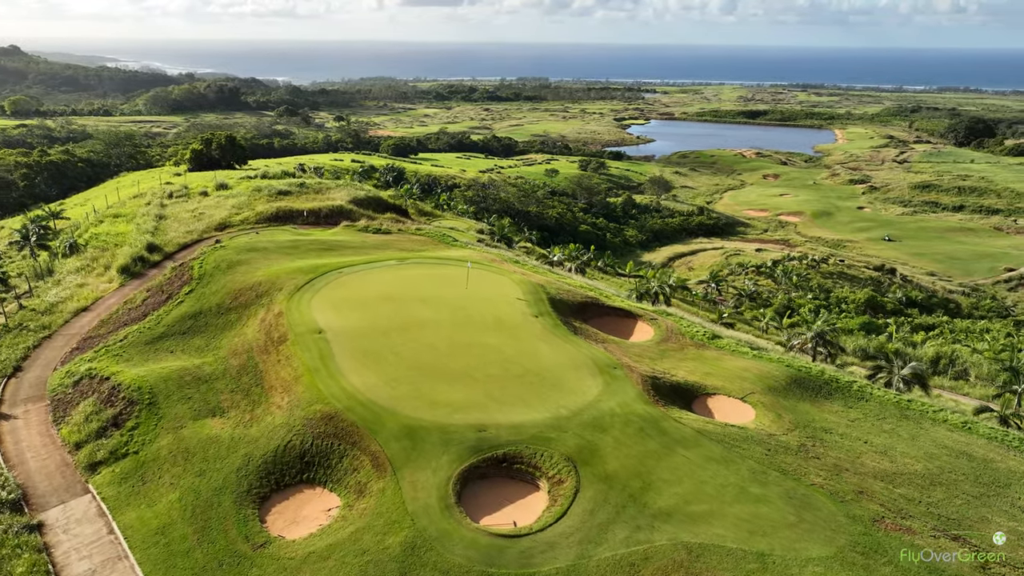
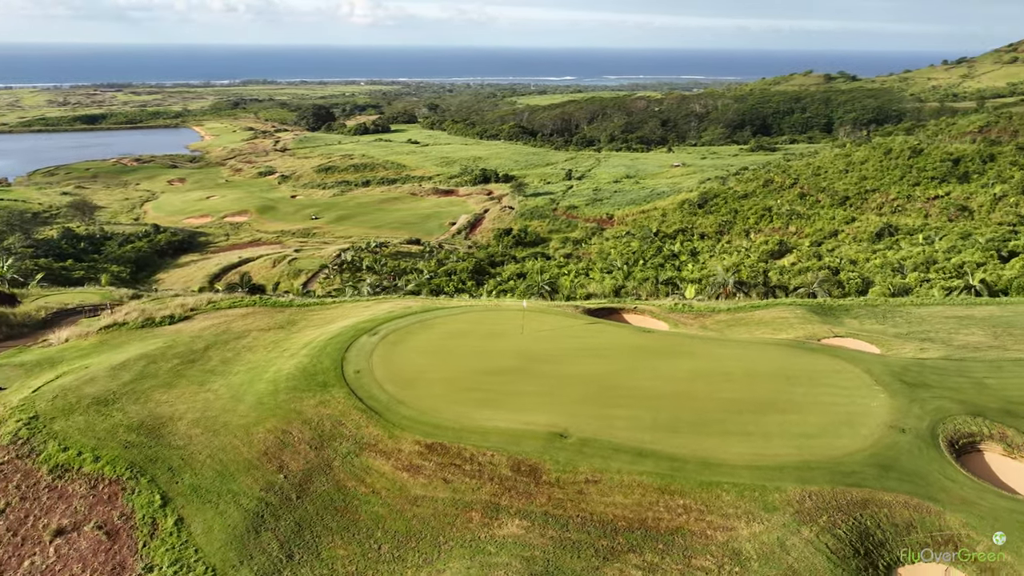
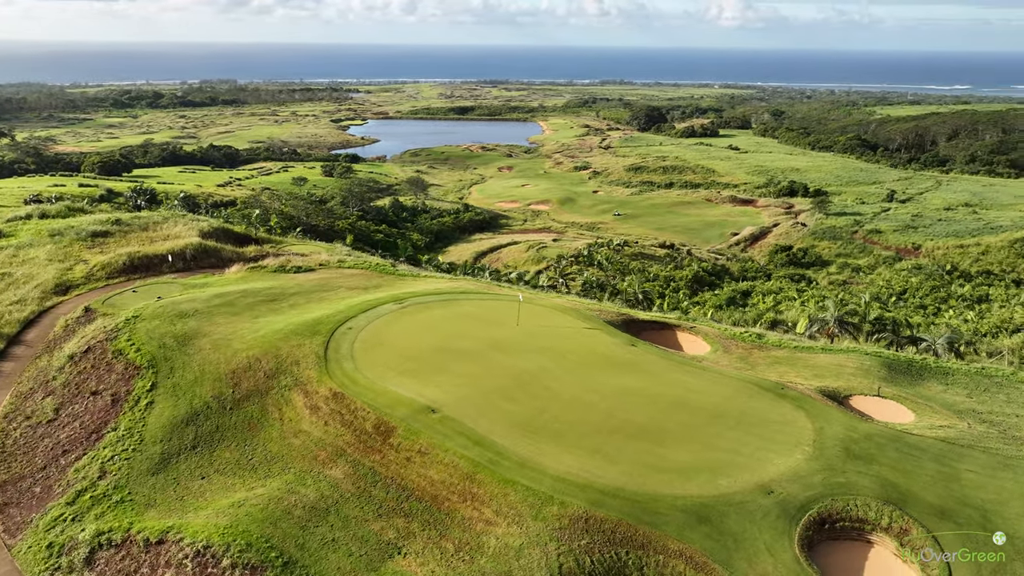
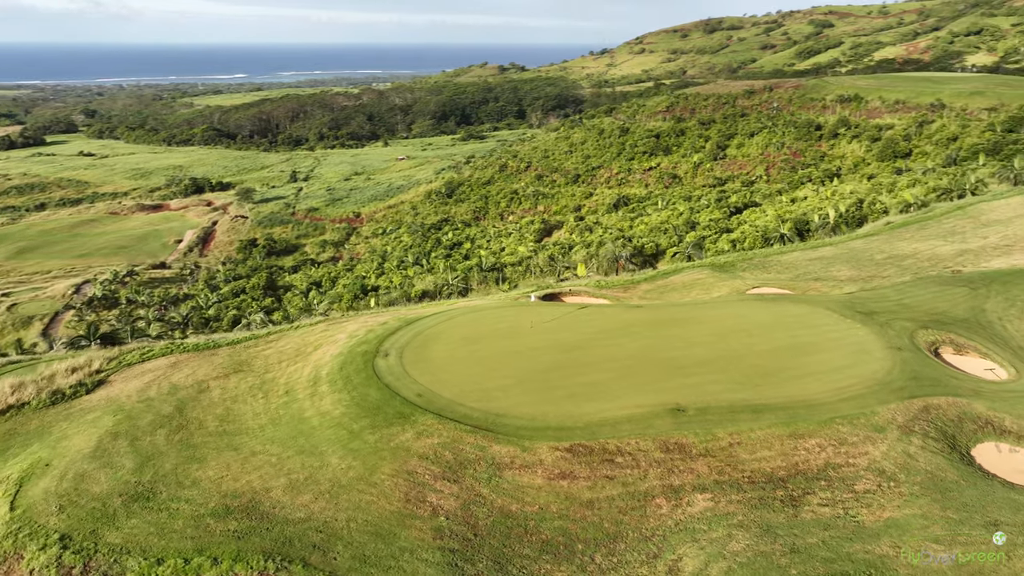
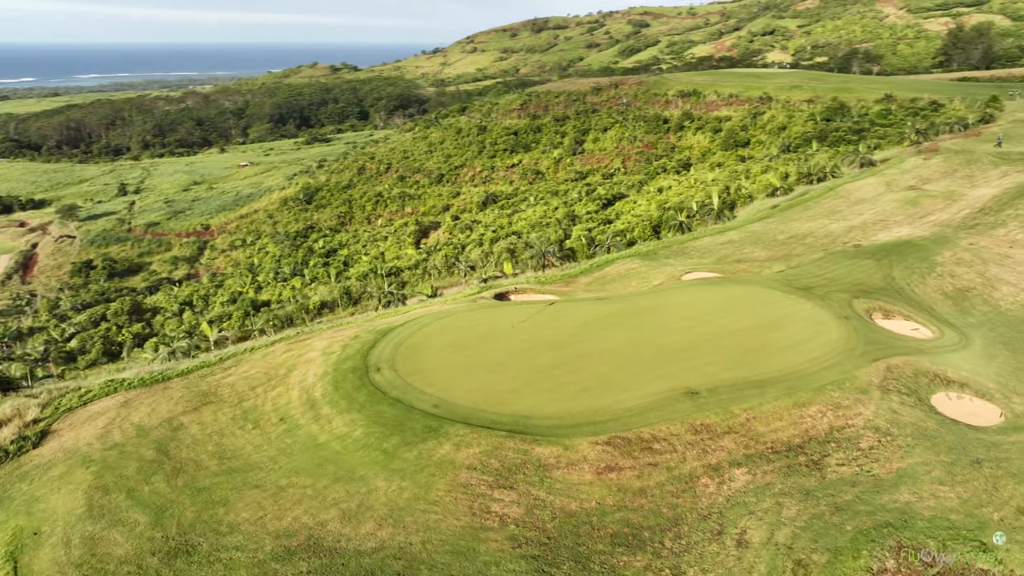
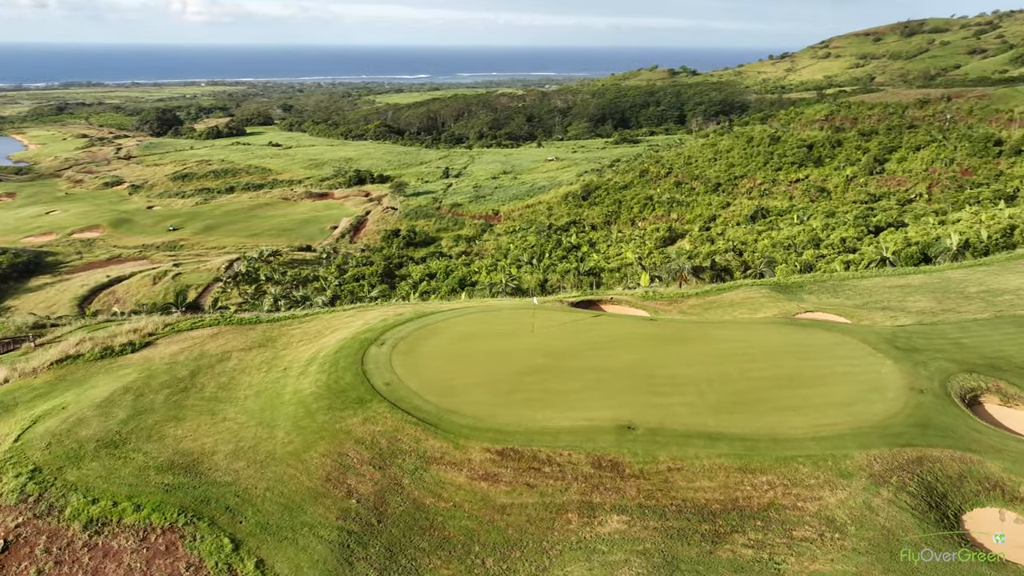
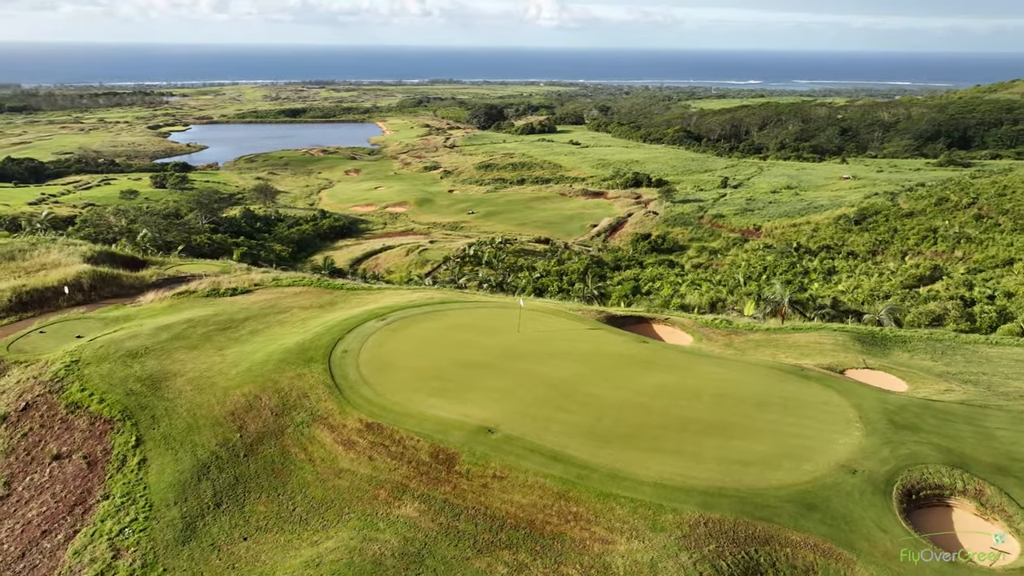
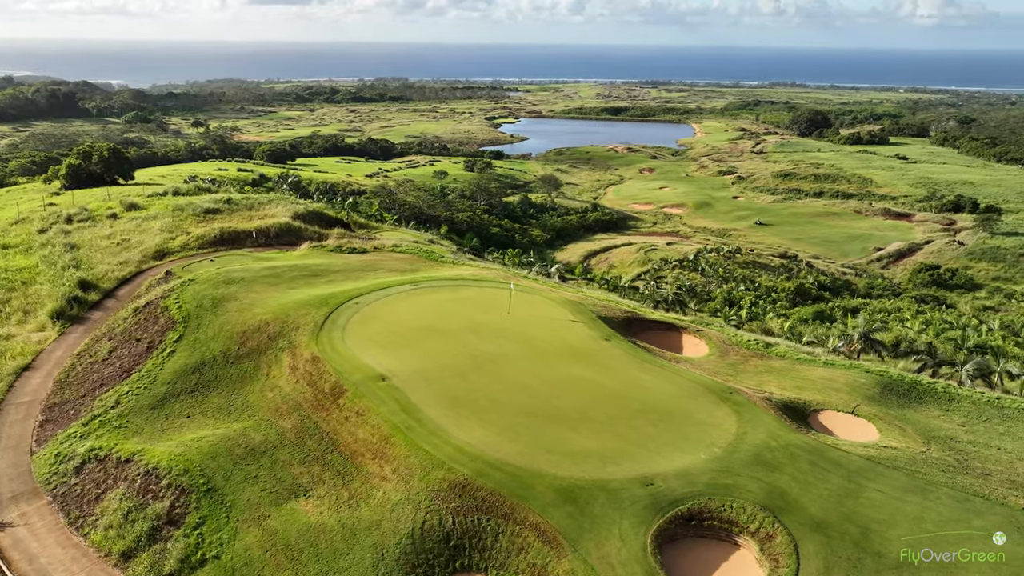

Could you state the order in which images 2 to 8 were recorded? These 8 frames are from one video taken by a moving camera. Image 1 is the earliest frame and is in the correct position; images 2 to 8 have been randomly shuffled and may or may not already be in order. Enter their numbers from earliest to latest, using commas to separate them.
8, 3, 7, 2, 6, 4, 5
